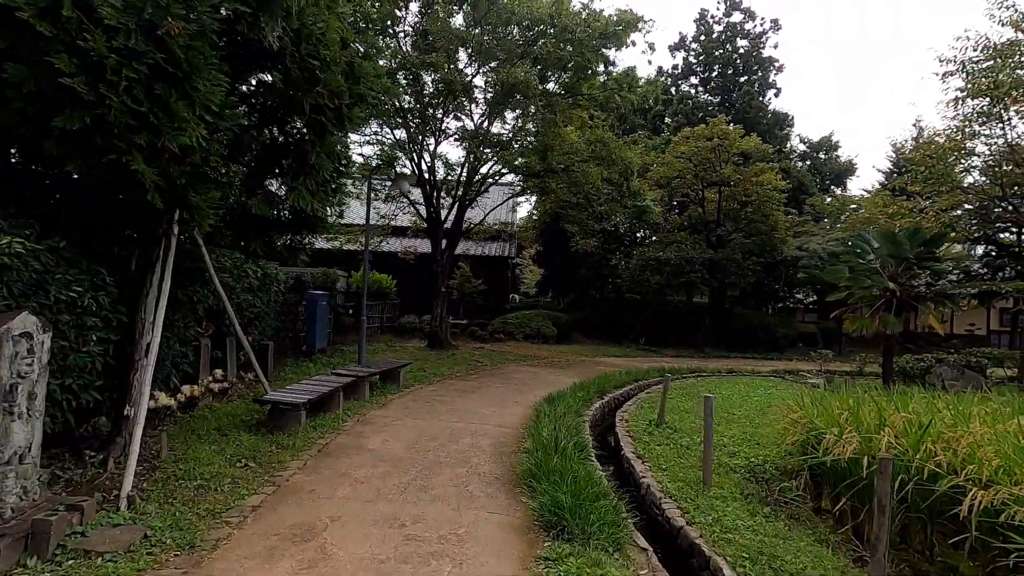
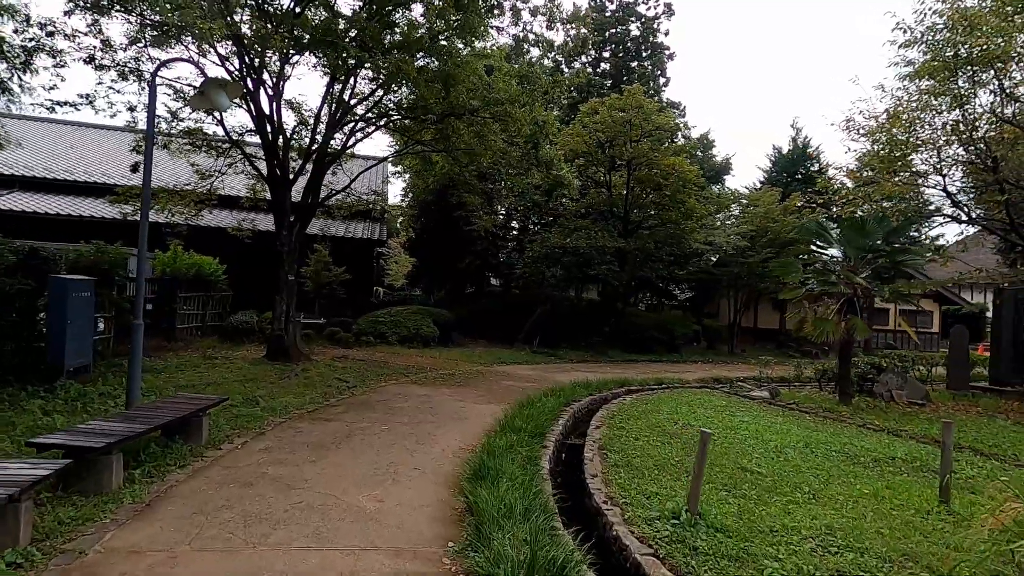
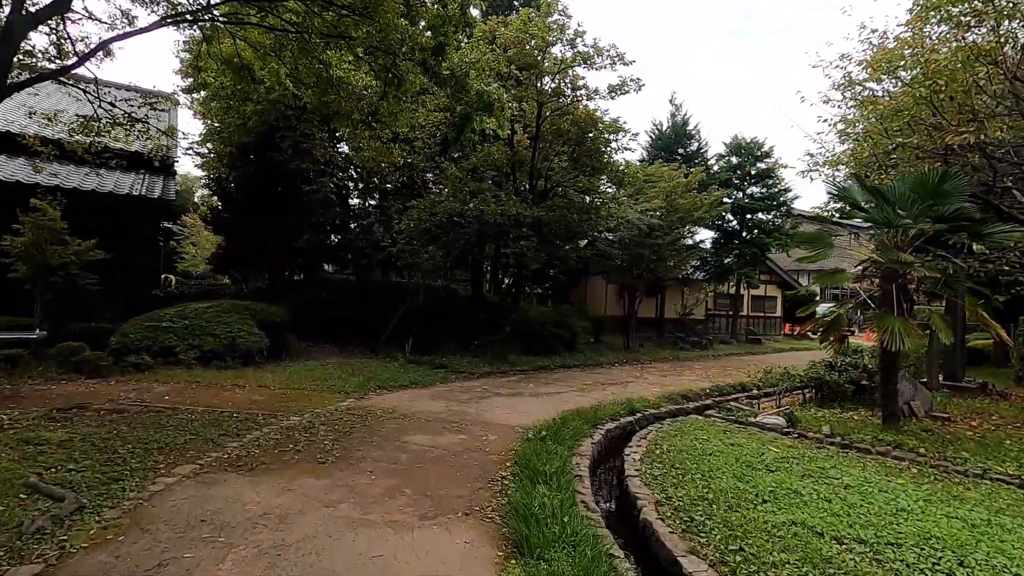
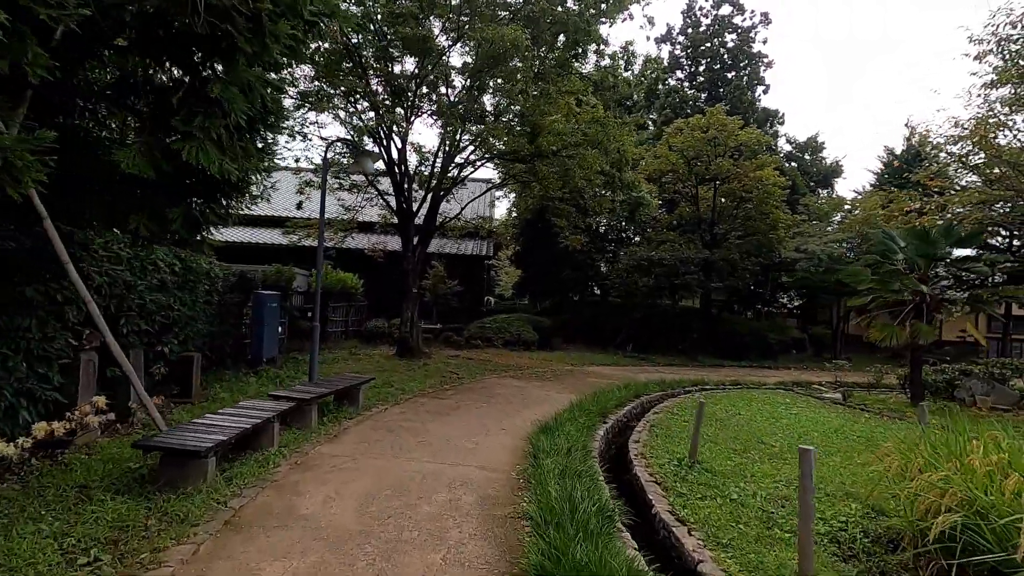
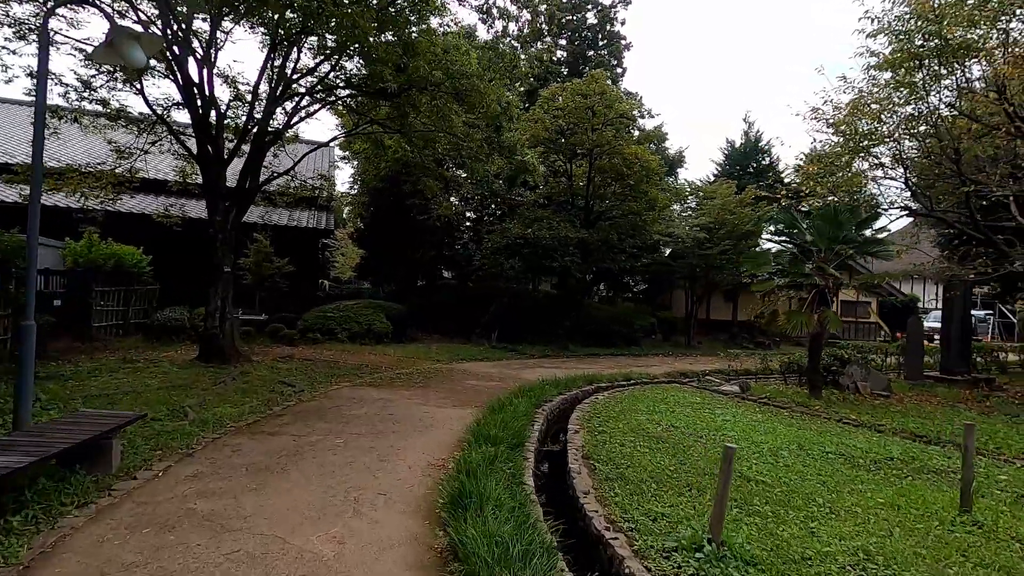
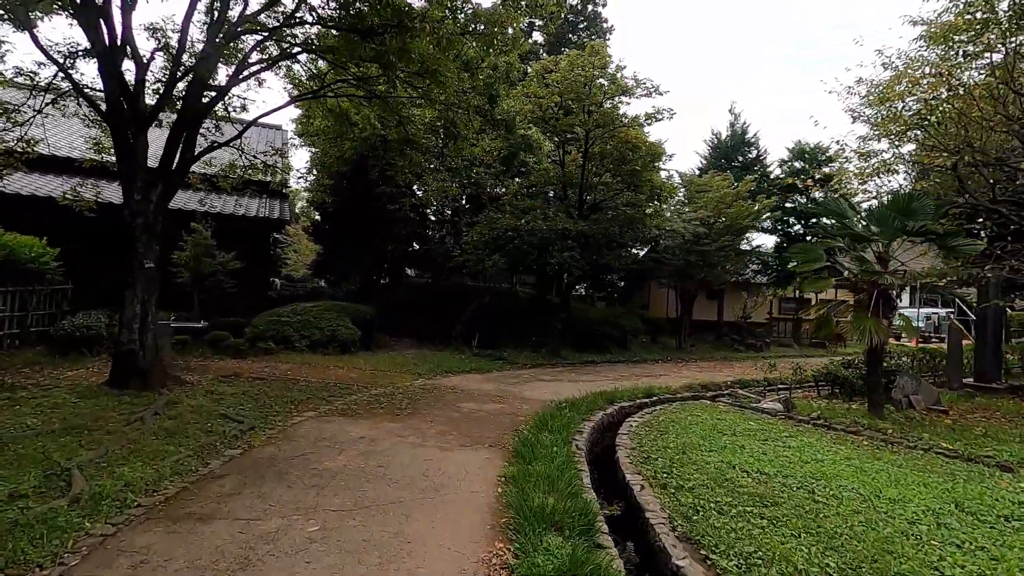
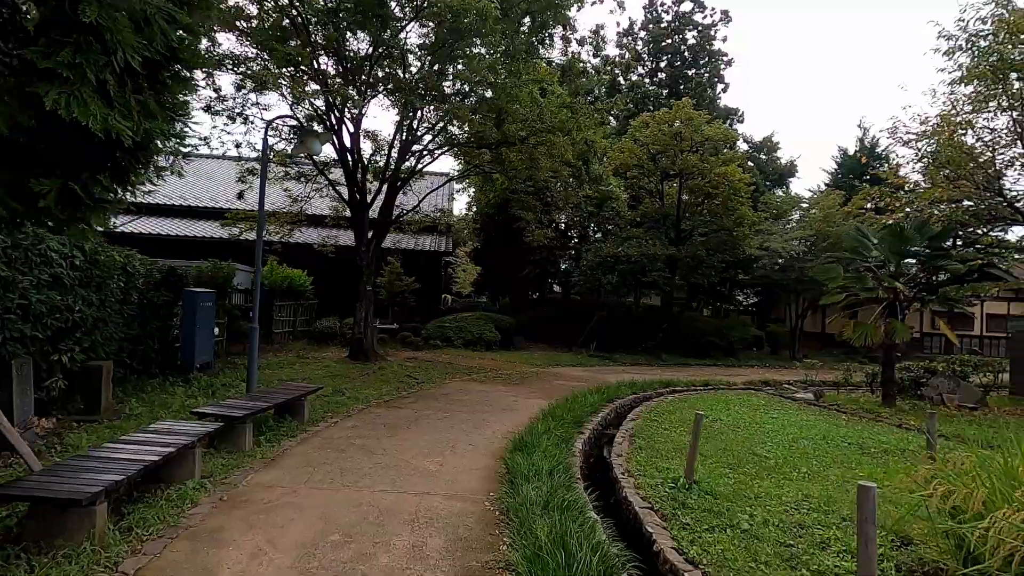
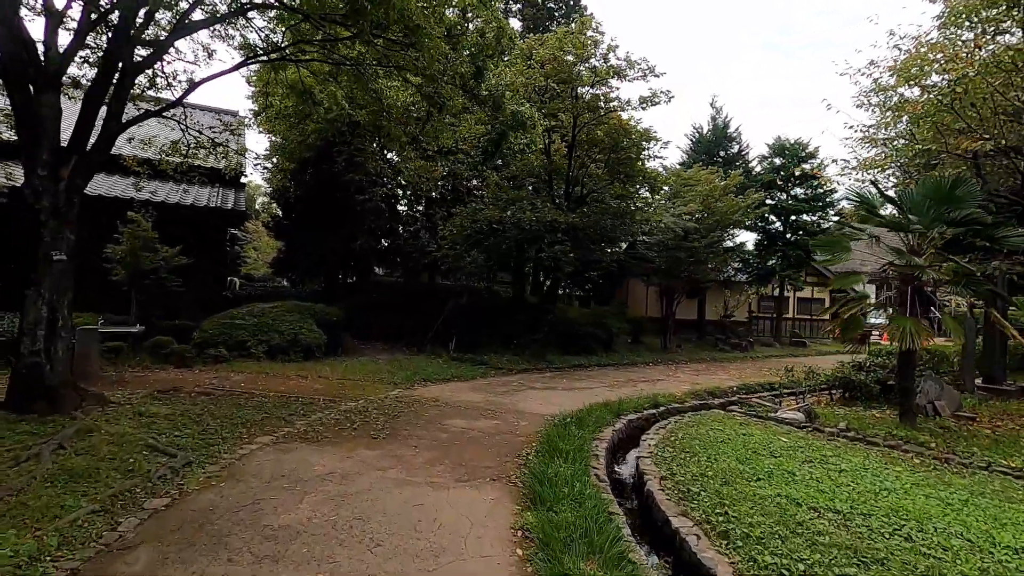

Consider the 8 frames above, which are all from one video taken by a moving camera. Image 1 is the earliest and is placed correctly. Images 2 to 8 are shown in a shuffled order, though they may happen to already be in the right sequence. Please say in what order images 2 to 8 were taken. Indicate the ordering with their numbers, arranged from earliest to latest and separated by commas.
4, 7, 2, 5, 6, 8, 3
